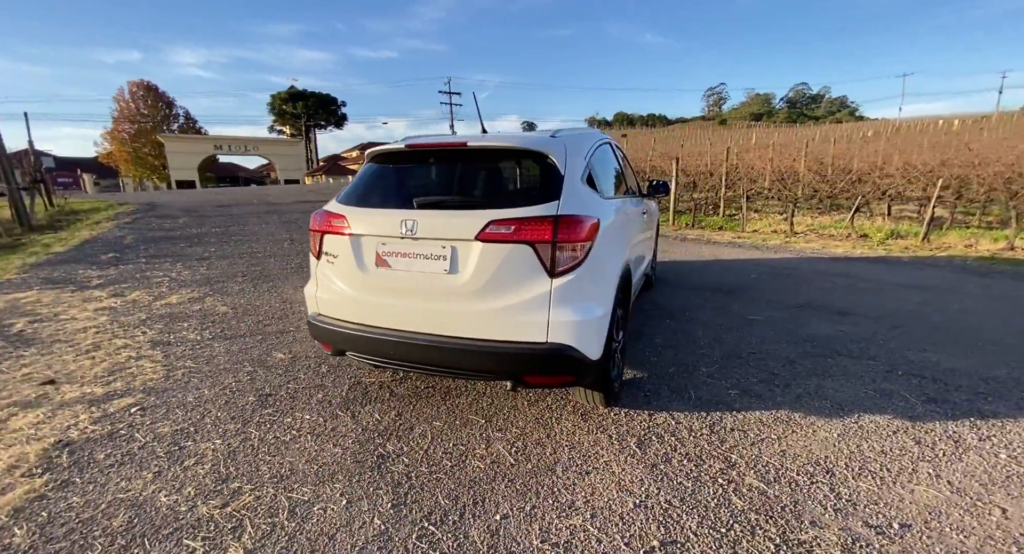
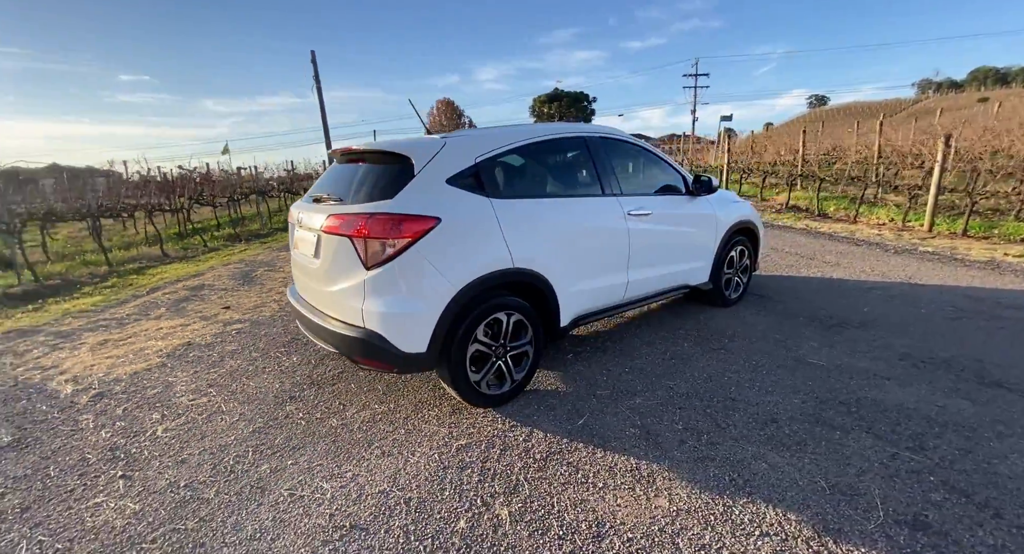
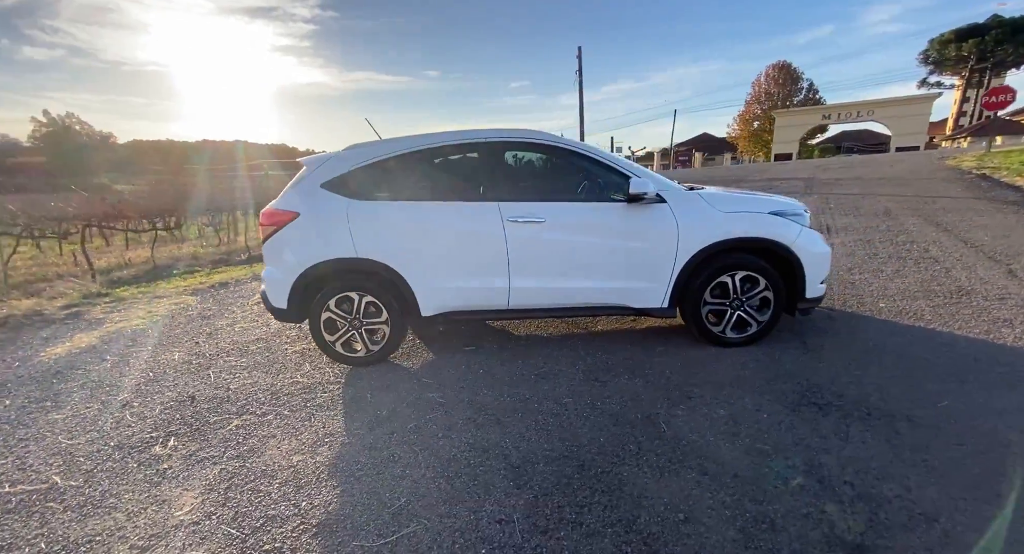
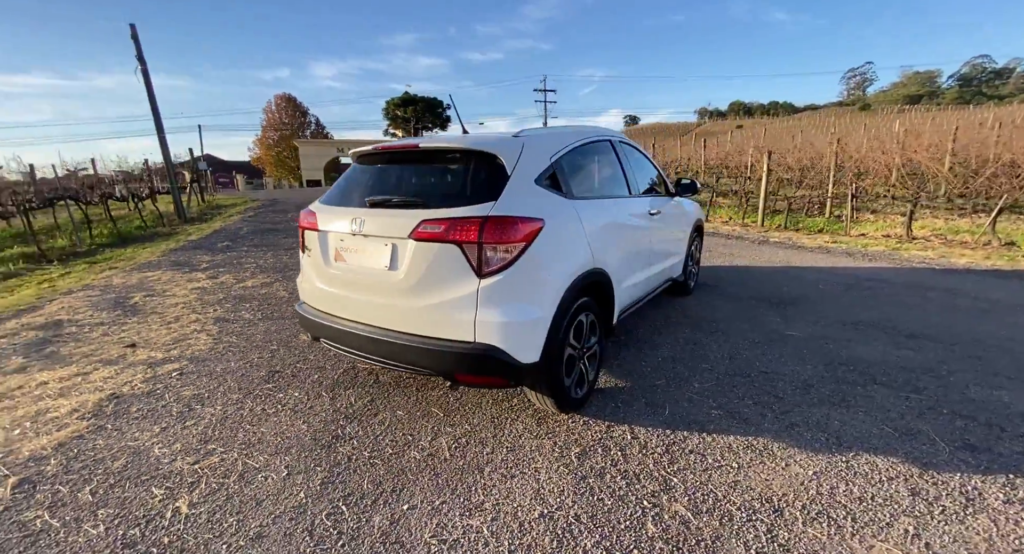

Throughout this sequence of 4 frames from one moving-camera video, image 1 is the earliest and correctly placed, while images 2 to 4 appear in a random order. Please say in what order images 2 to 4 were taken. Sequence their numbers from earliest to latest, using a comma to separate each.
4, 2, 3
